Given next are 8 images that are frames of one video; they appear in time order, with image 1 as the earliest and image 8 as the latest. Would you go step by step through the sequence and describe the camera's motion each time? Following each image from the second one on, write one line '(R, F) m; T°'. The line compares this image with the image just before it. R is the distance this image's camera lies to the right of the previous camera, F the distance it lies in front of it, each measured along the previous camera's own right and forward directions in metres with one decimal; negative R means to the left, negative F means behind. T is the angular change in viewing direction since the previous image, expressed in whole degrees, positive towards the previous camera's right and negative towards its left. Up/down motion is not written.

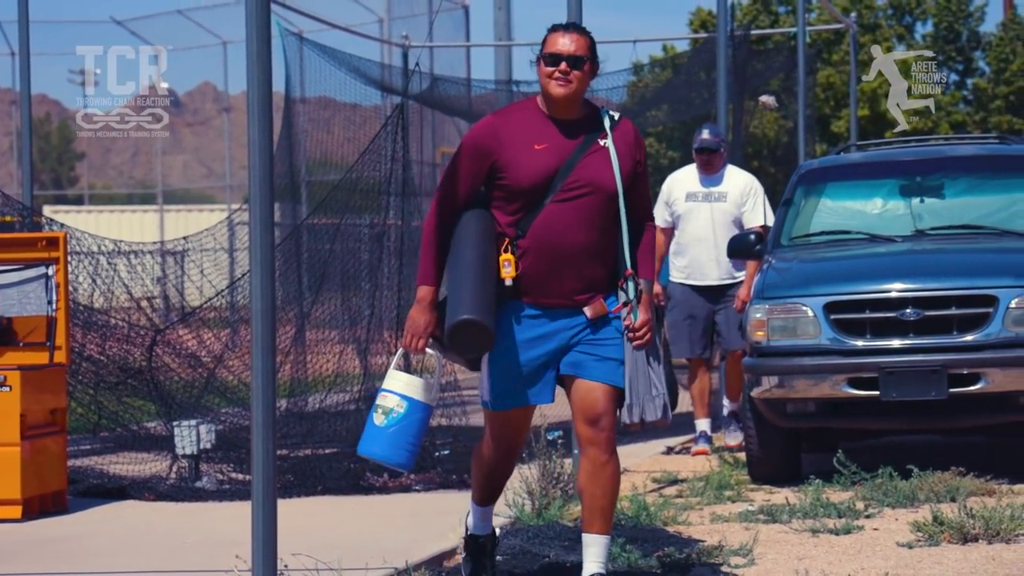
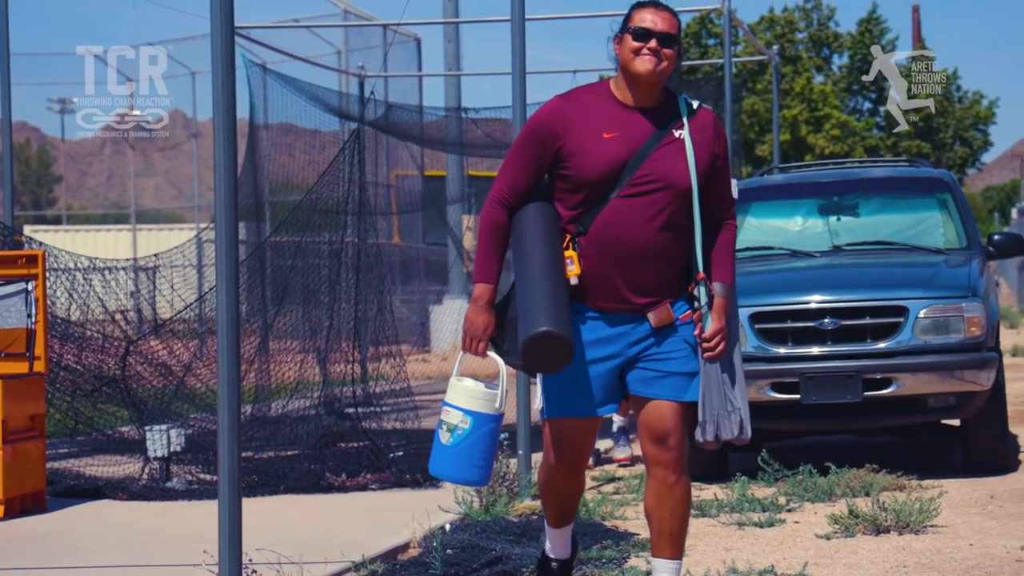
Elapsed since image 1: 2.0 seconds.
(+0.1, -0.5) m; +1°
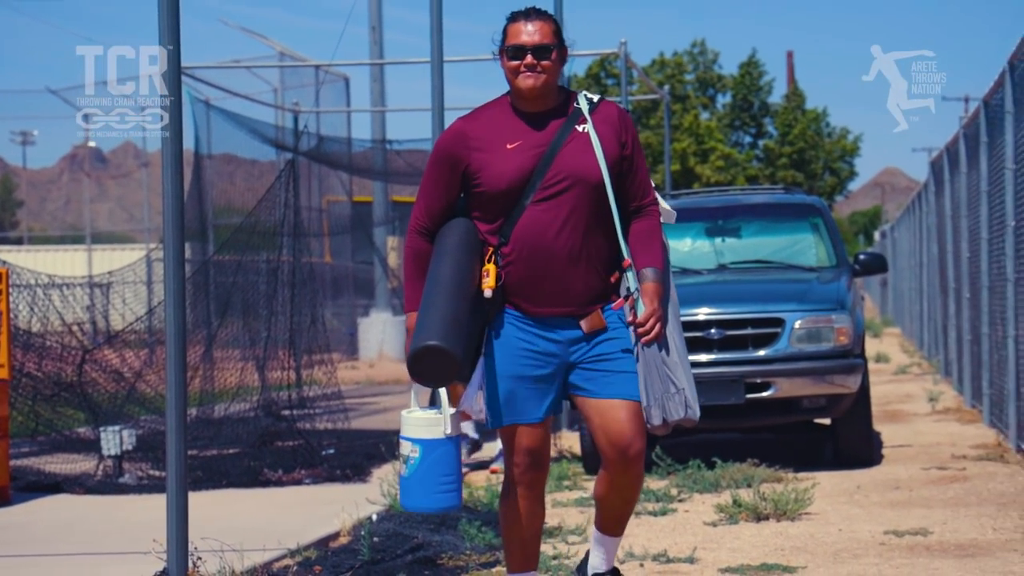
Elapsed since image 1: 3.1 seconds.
(+0.2, -0.8) m; +1°
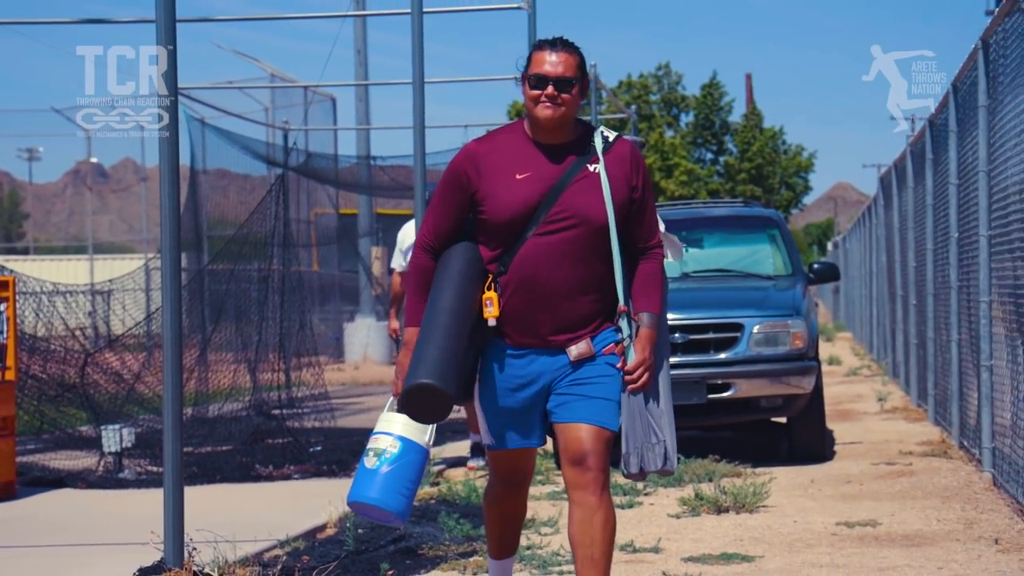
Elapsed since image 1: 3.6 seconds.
(+0.1, -0.5) m; 0°
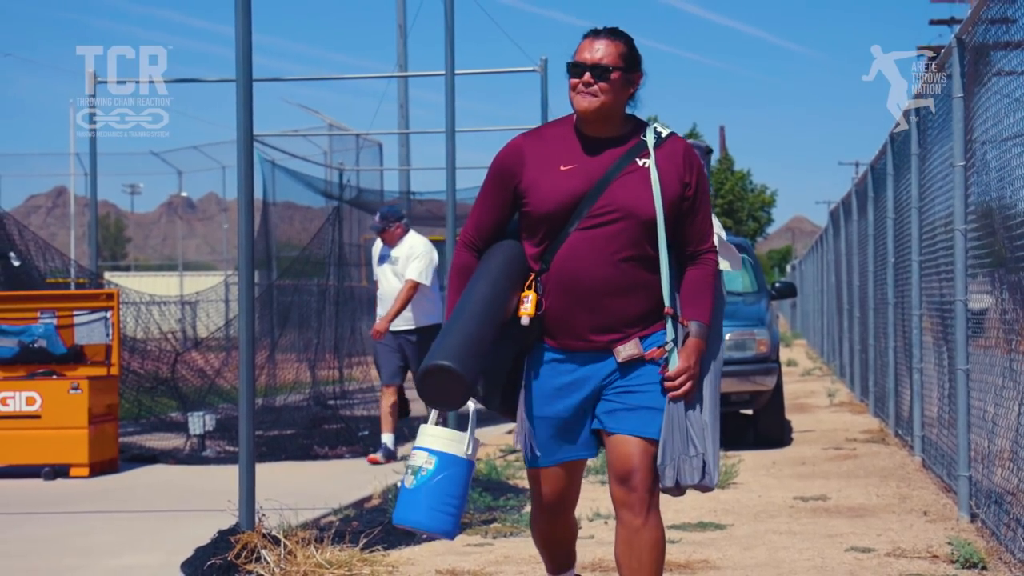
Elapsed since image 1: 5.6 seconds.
(+0.1, -1.8) m; -1°
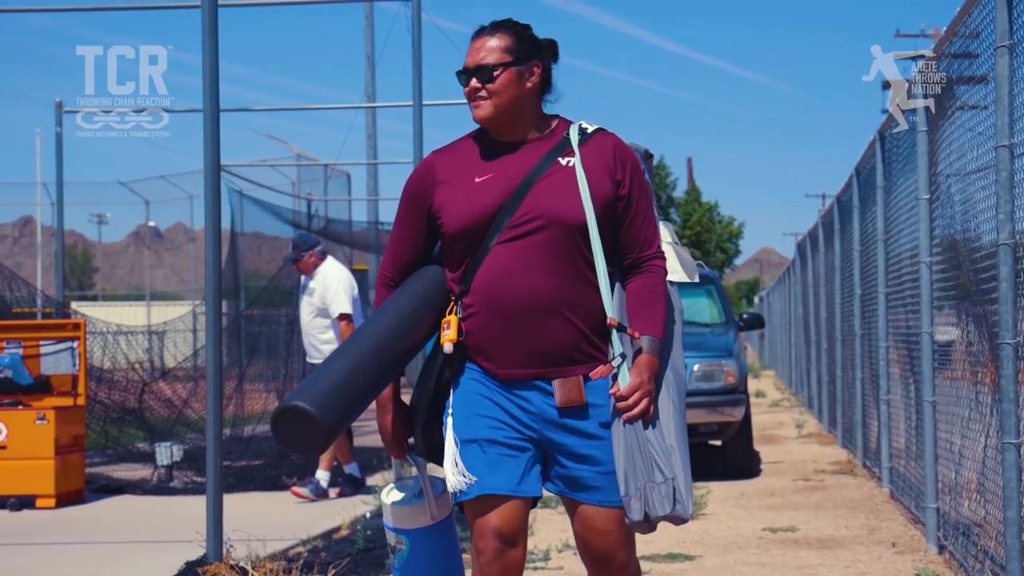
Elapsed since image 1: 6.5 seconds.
(+0.1, 0.0) m; +1°
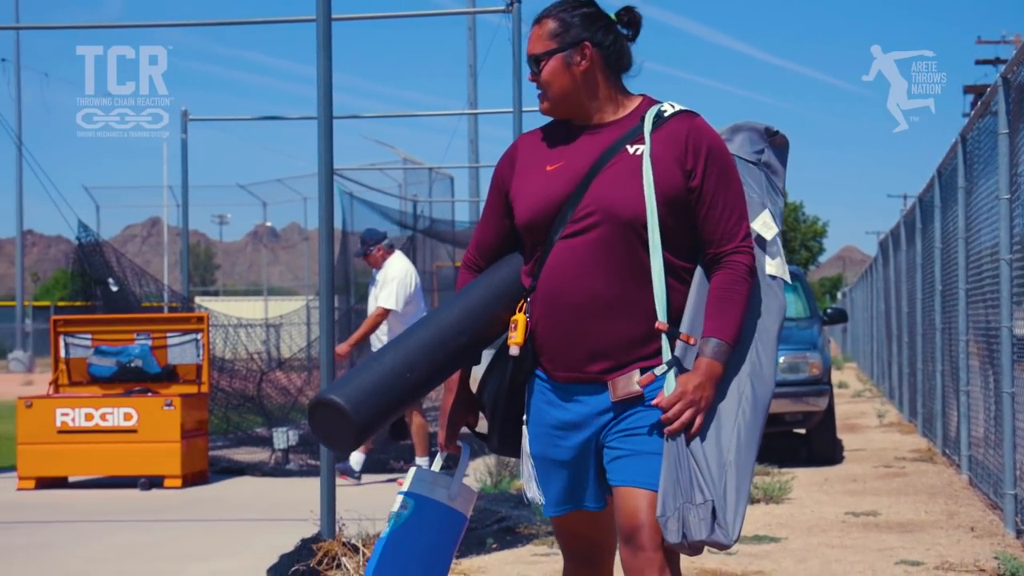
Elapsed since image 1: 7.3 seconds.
(0.0, -0.6) m; -4°
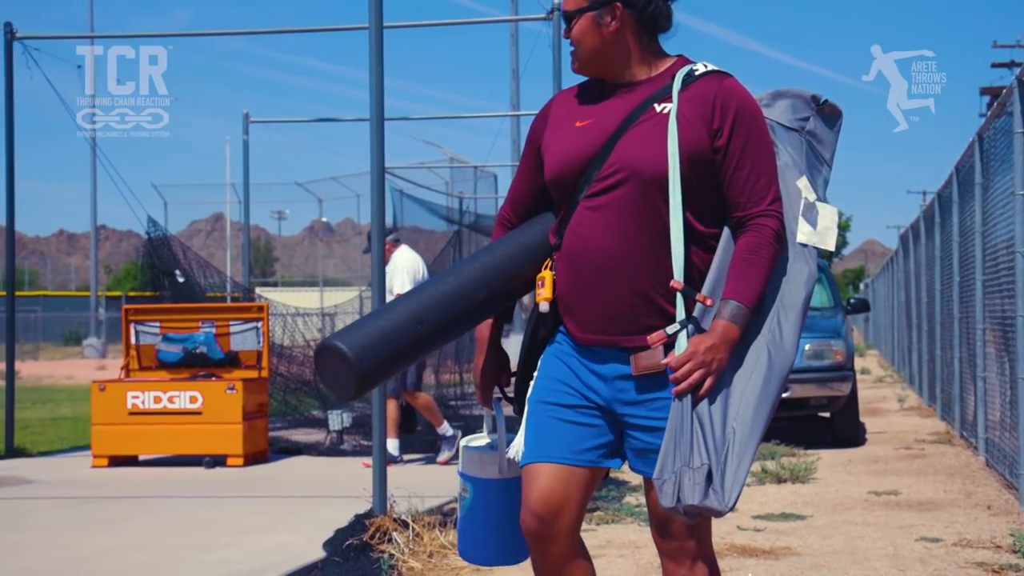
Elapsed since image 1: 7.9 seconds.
(+0.1, -0.7) m; -2°
